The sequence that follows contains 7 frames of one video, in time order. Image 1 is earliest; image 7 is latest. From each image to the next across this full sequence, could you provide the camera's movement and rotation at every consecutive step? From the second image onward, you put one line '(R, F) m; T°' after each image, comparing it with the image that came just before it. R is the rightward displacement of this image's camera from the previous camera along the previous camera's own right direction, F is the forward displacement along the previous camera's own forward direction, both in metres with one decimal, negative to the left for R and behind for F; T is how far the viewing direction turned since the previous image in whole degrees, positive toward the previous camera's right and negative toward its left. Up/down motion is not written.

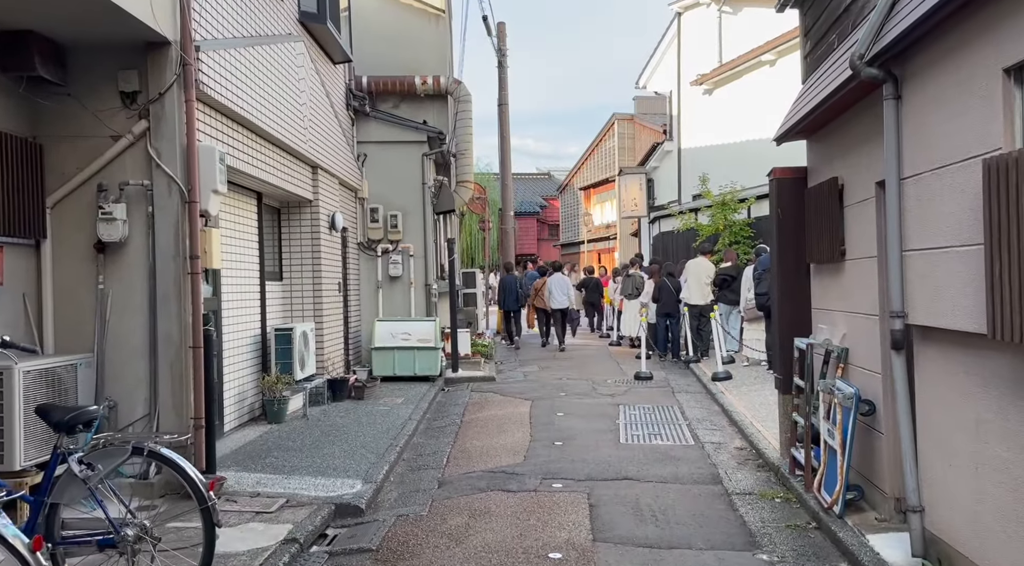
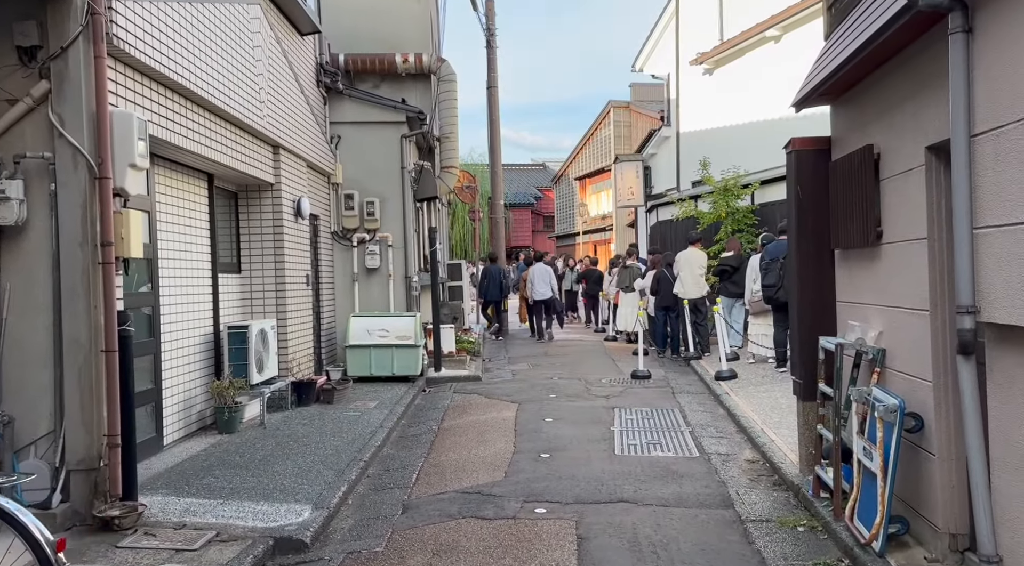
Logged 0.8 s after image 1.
(+0.1, +1.0) m; 0°
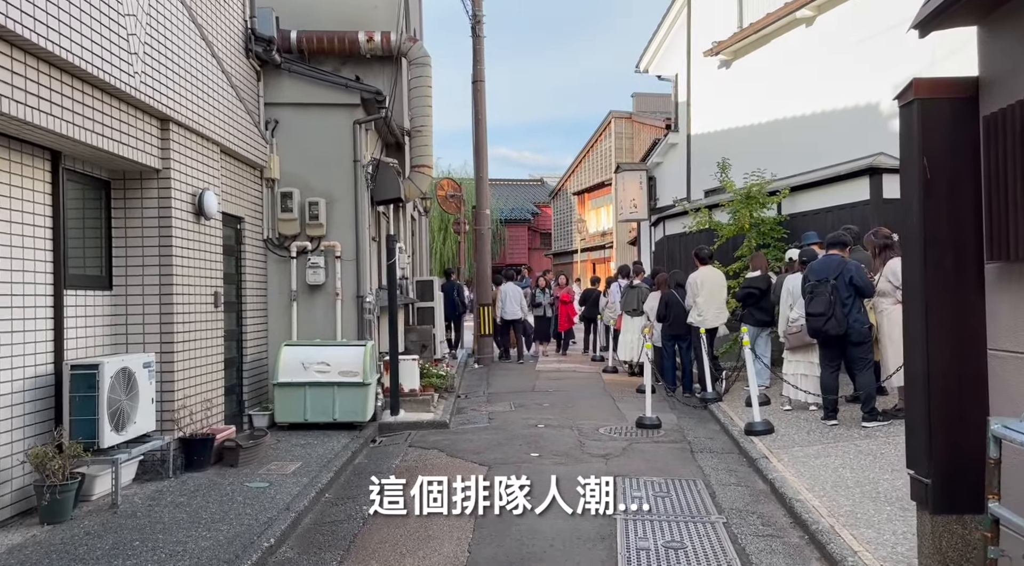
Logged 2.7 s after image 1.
(+0.2, +2.4) m; 0°
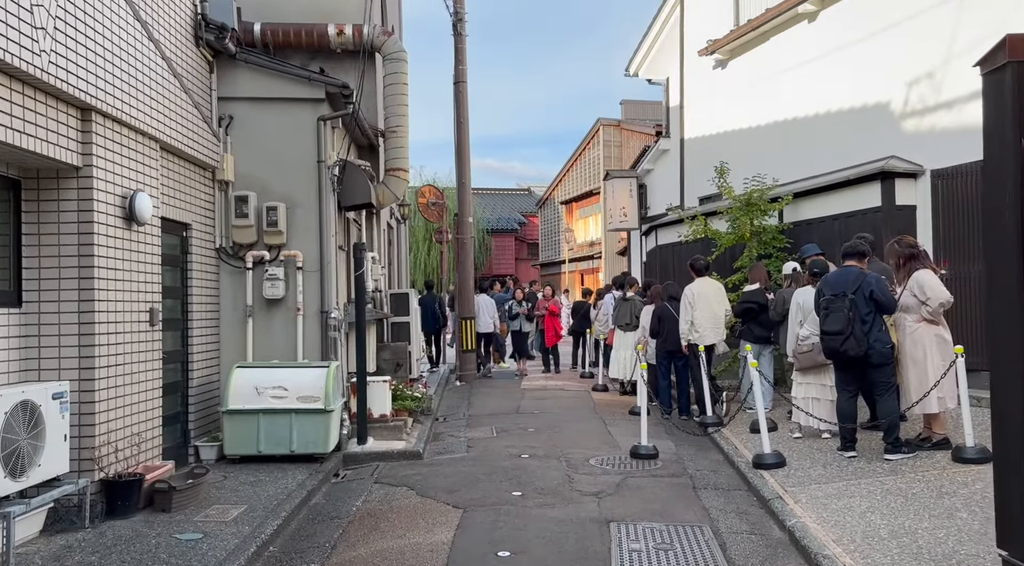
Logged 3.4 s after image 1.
(+0.1, +0.9) m; +1°
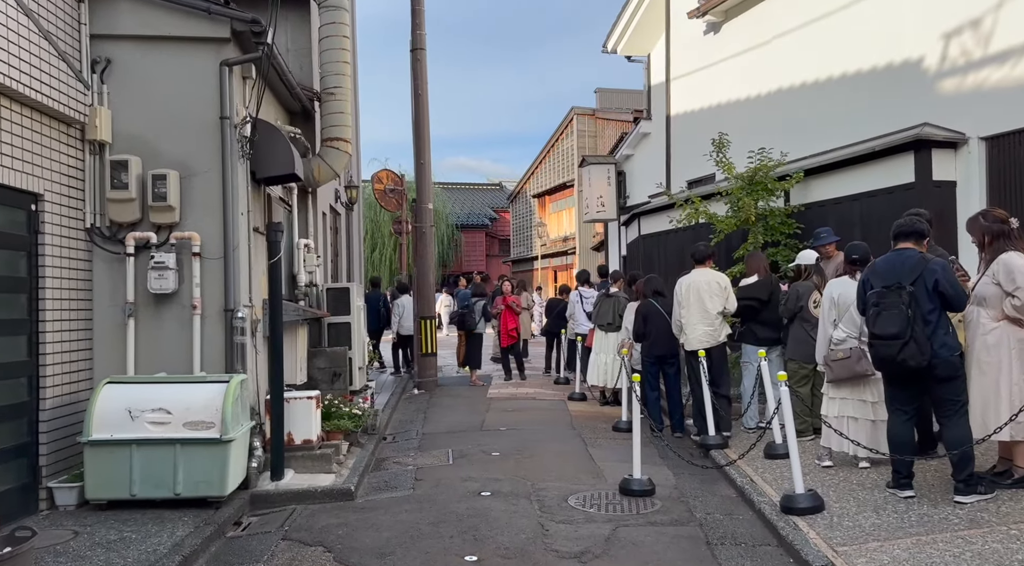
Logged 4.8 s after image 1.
(+0.1, +1.8) m; +2°
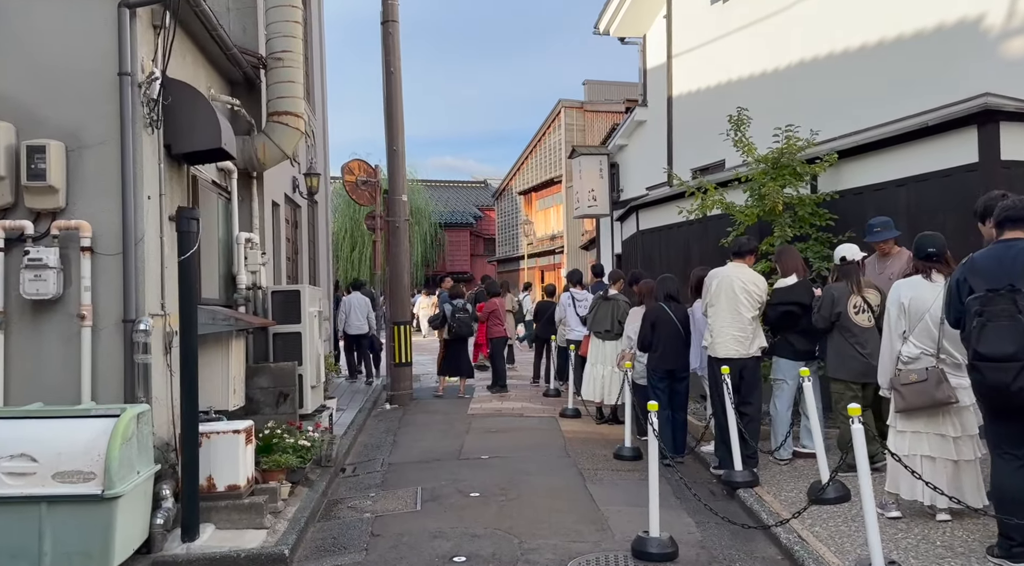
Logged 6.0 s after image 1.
(0.0, +1.5) m; +1°
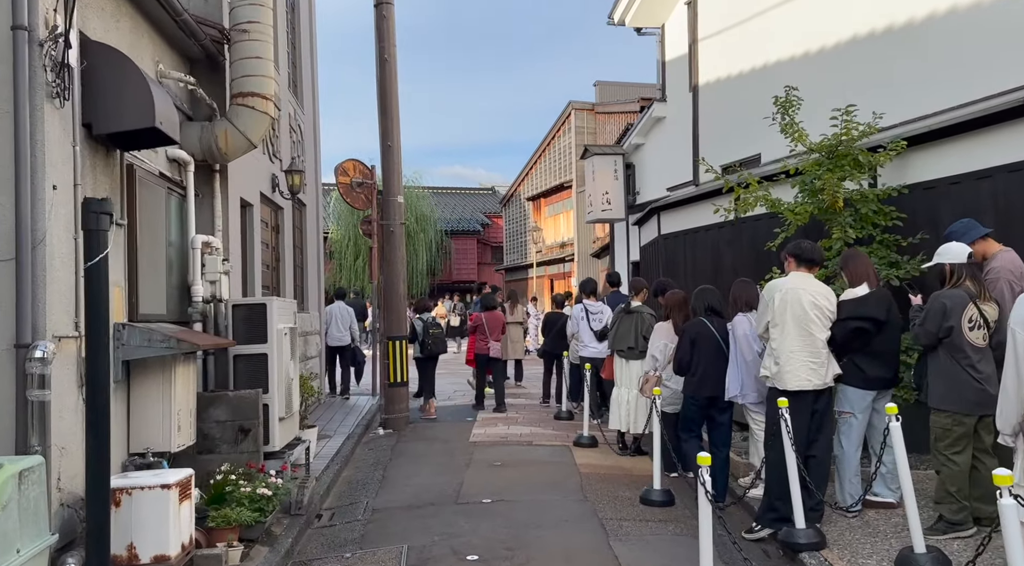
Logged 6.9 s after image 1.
(0.0, +1.3) m; -1°
